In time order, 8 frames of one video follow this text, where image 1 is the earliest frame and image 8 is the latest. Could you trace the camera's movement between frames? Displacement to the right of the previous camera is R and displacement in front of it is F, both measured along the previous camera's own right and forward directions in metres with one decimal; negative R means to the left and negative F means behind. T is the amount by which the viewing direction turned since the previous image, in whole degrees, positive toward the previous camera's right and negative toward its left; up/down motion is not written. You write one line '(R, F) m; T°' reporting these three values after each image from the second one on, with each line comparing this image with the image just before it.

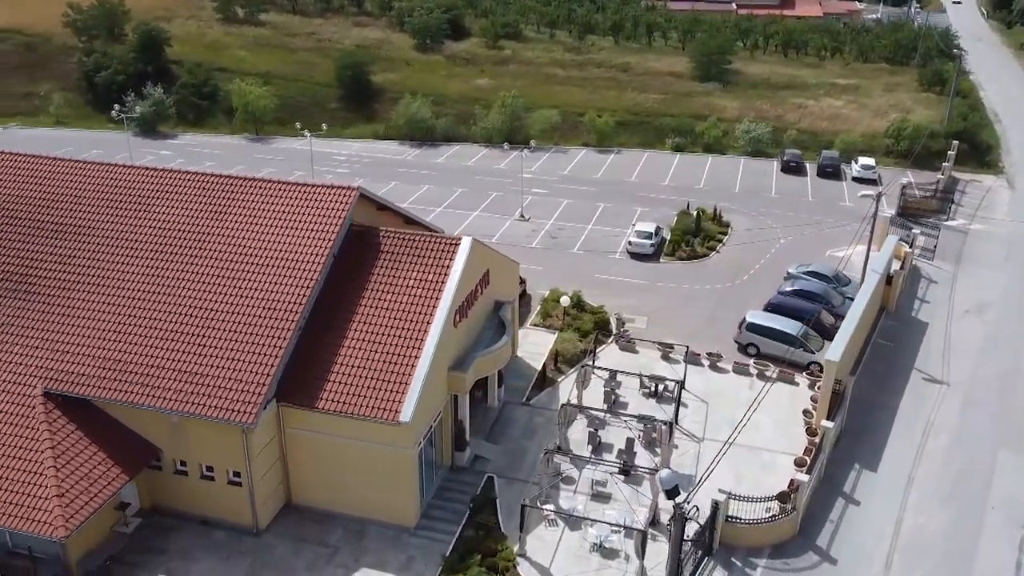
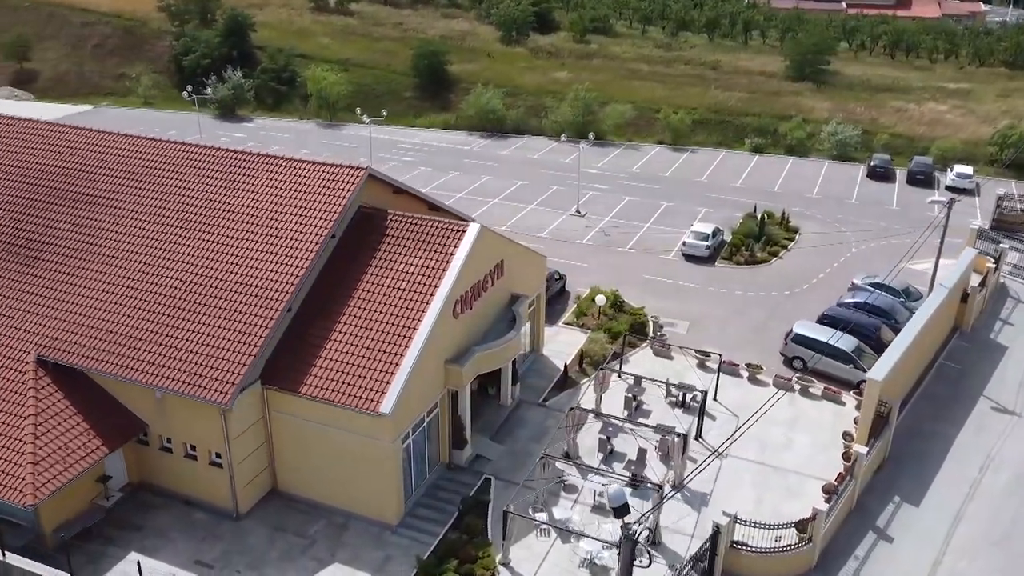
(+2.5, +1.5) m; -7°
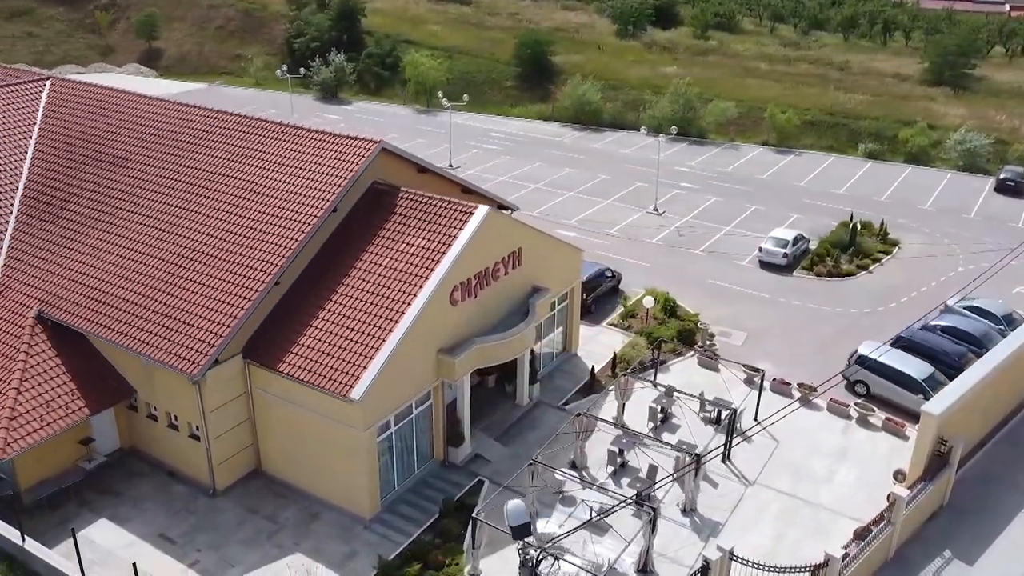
(+3.1, +2.0) m; -9°
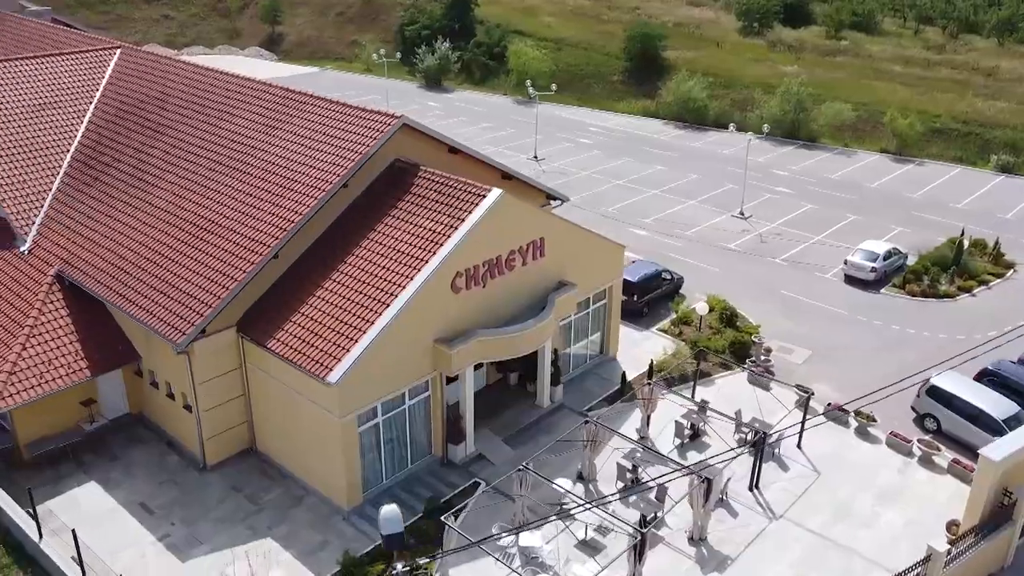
(+2.8, +1.7) m; -9°
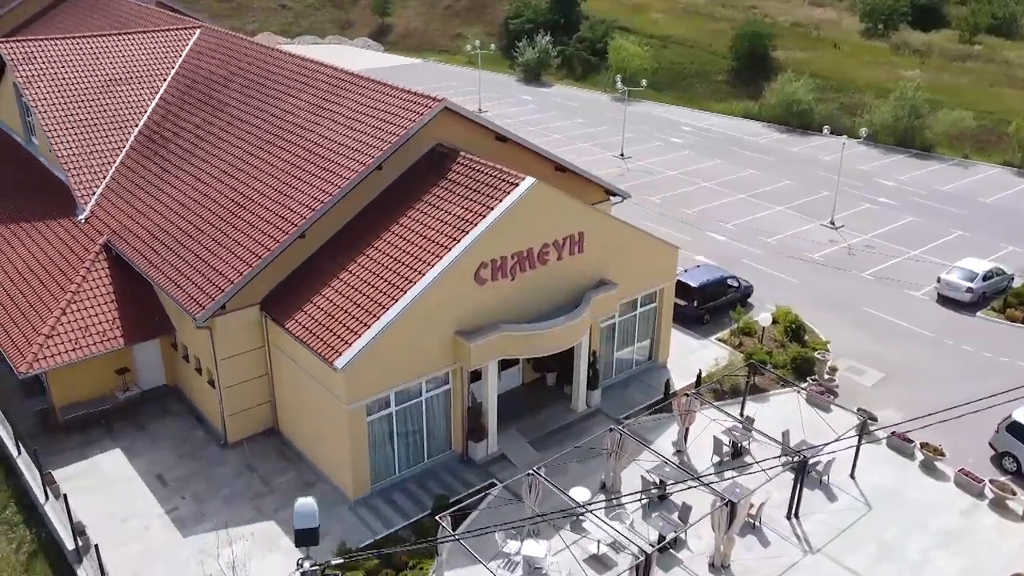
(+1.9, +1.1) m; -8°
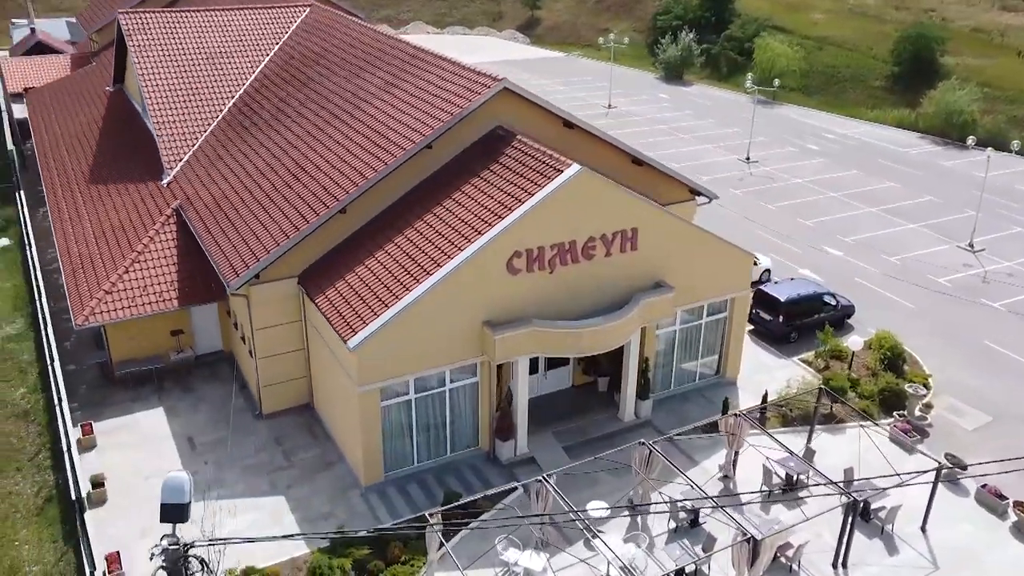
(+2.5, +1.4) m; -10°
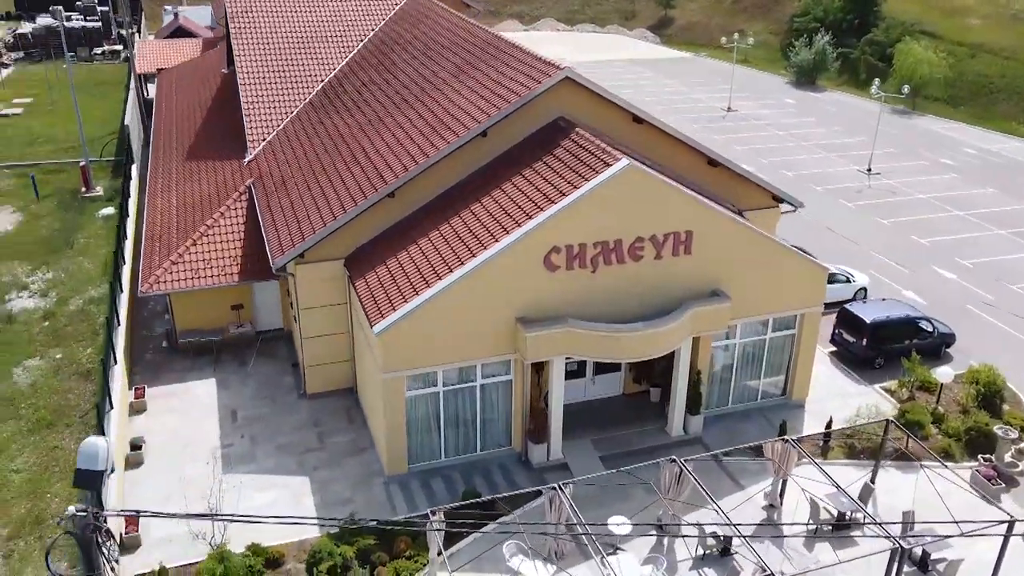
(+1.9, +0.9) m; -9°
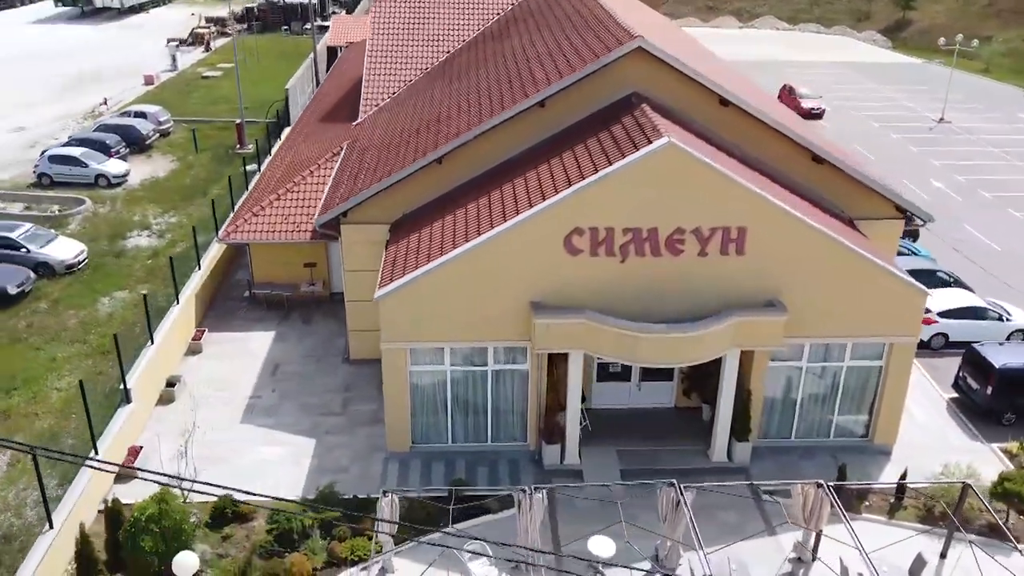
(+3.8, +2.0) m; -15°
